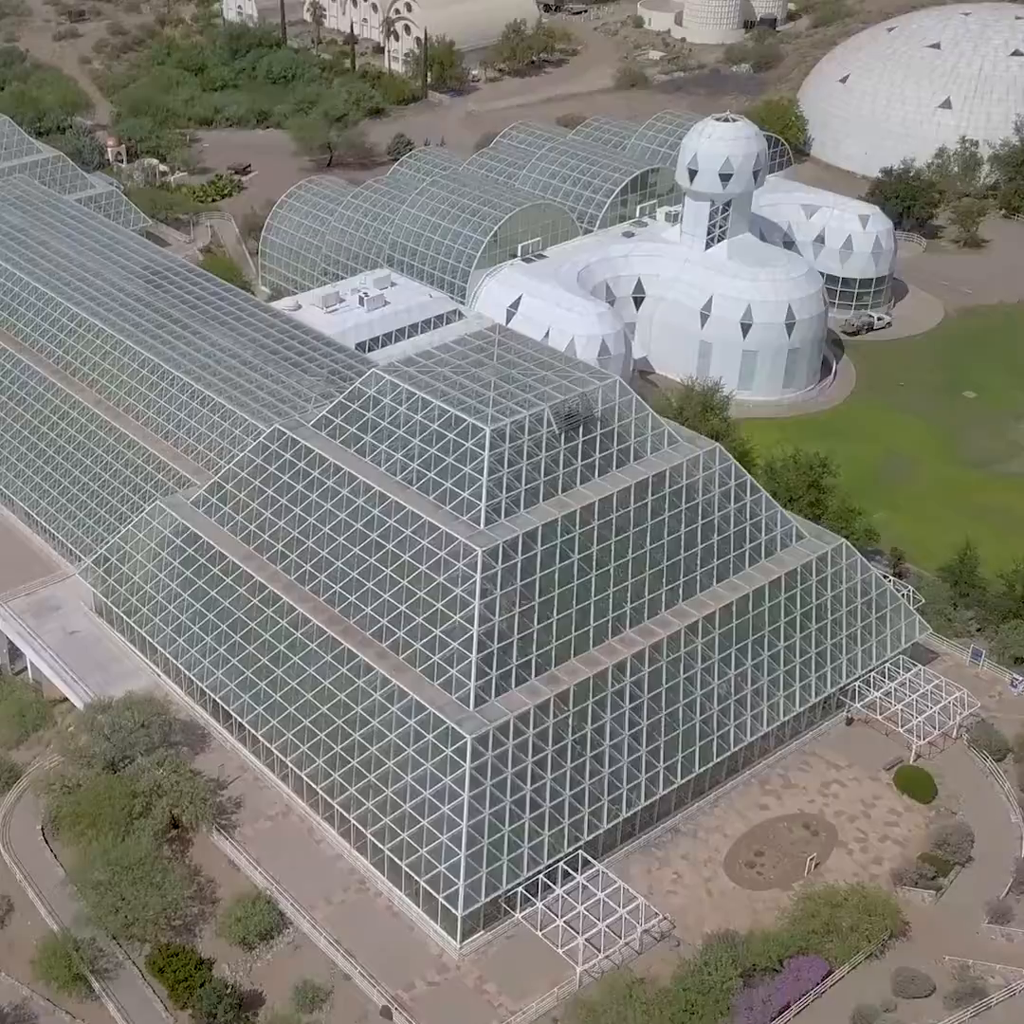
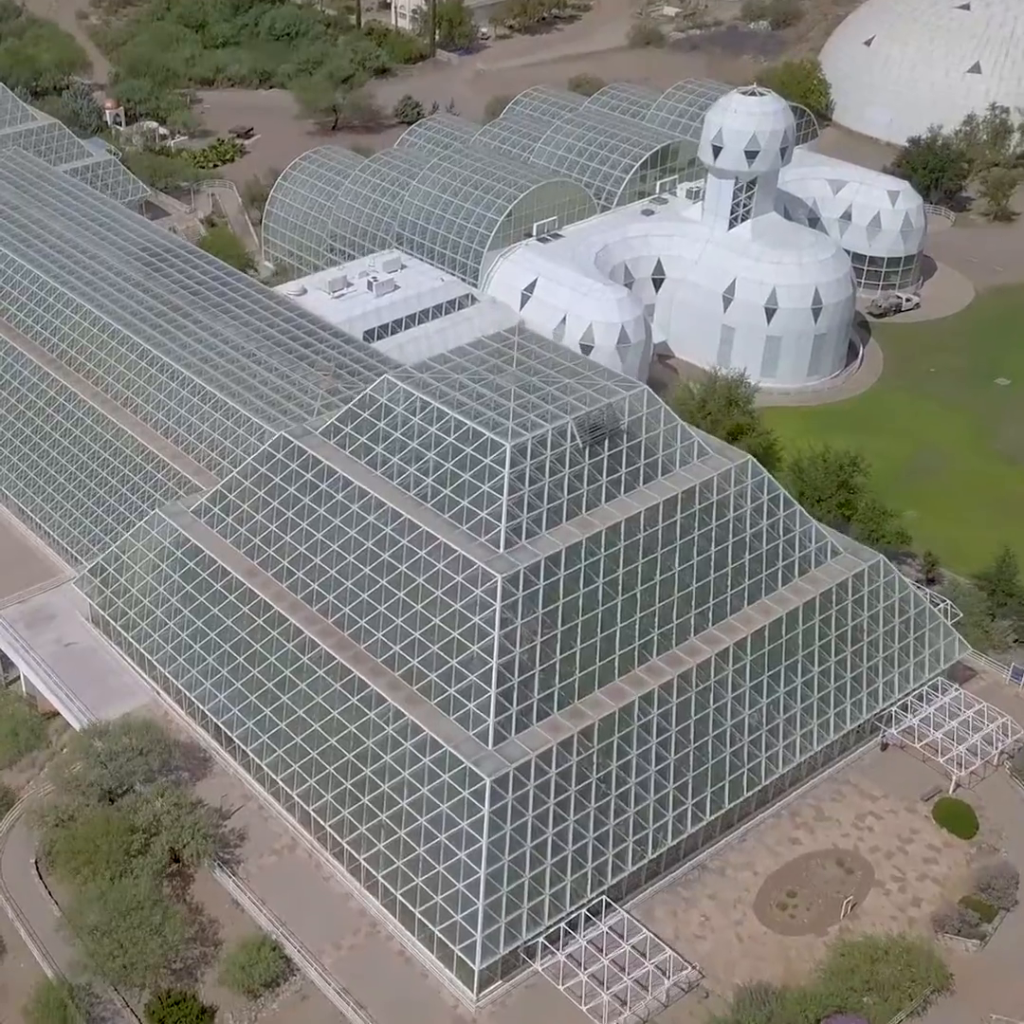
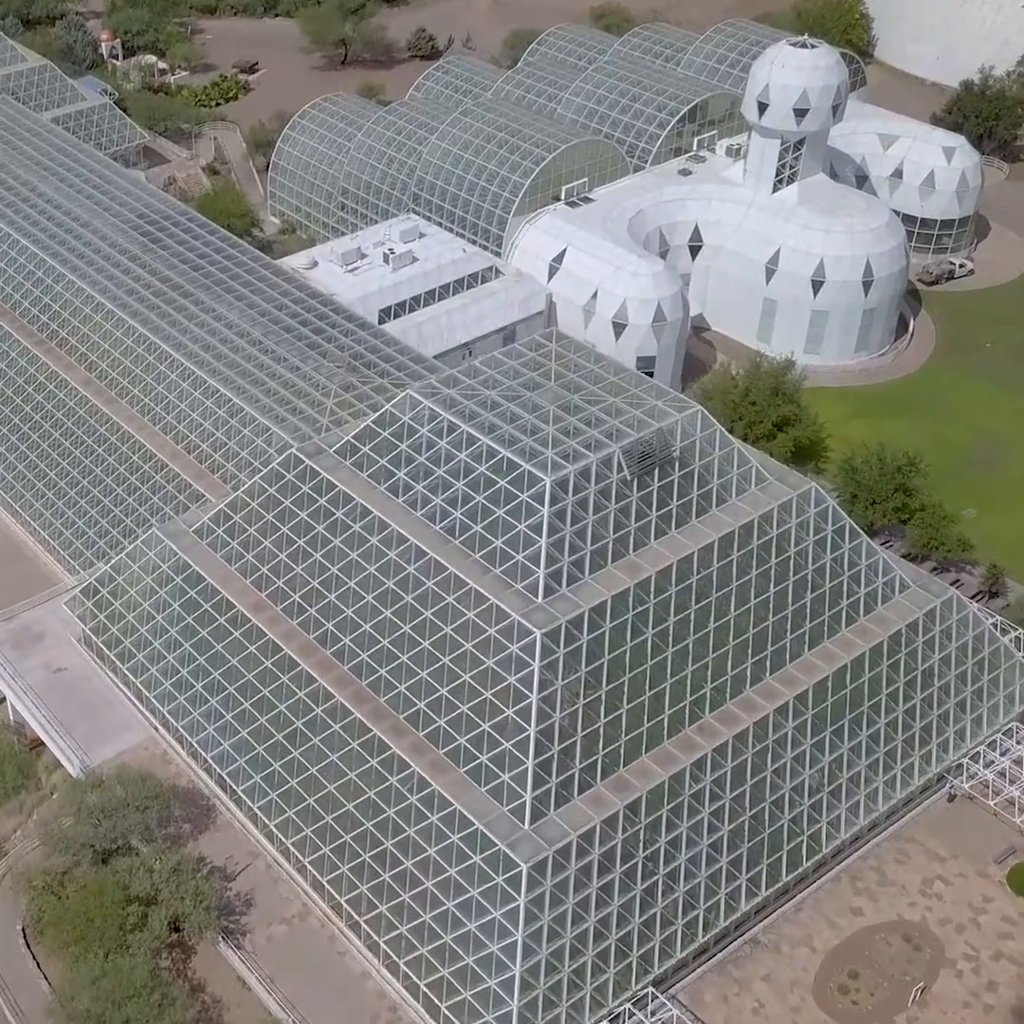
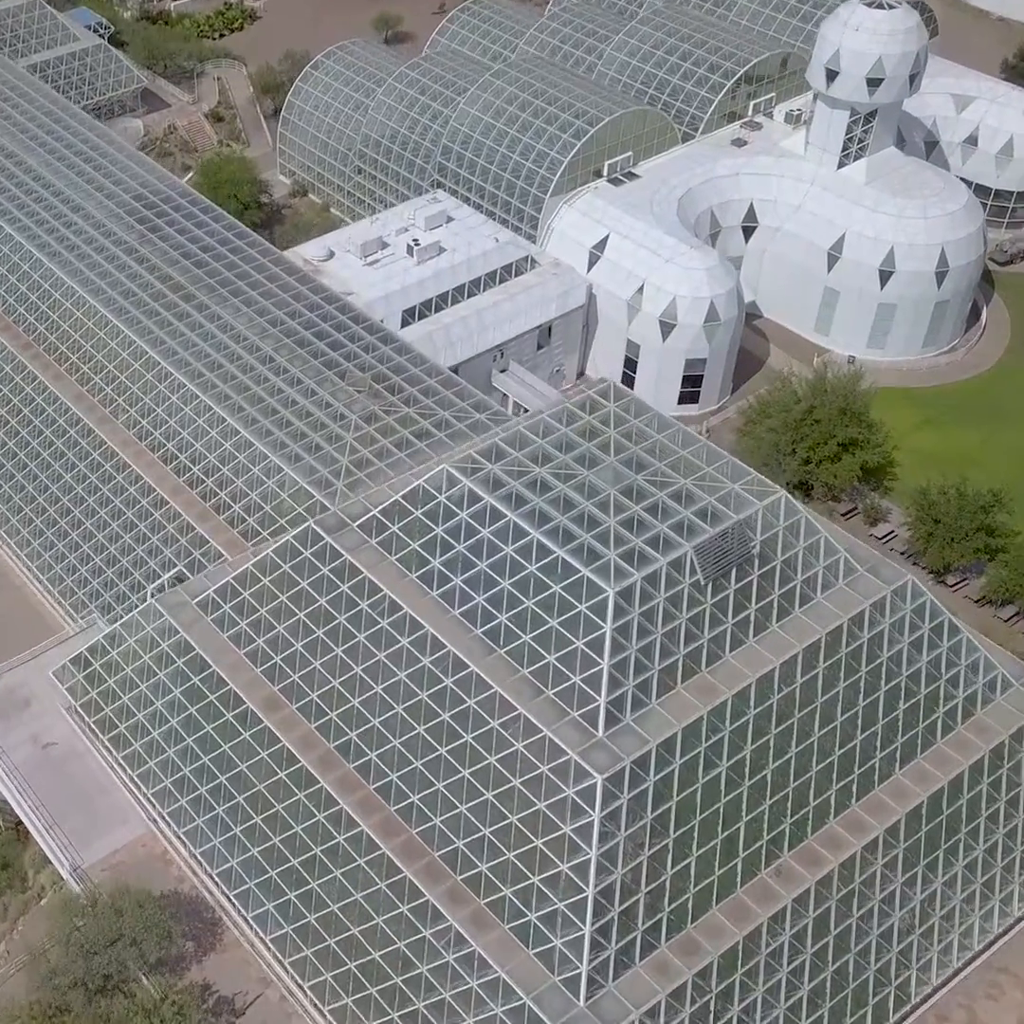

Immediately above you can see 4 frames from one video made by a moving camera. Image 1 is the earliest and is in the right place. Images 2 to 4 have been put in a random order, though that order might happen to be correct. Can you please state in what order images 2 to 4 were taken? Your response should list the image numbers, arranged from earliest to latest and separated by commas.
2, 3, 4
